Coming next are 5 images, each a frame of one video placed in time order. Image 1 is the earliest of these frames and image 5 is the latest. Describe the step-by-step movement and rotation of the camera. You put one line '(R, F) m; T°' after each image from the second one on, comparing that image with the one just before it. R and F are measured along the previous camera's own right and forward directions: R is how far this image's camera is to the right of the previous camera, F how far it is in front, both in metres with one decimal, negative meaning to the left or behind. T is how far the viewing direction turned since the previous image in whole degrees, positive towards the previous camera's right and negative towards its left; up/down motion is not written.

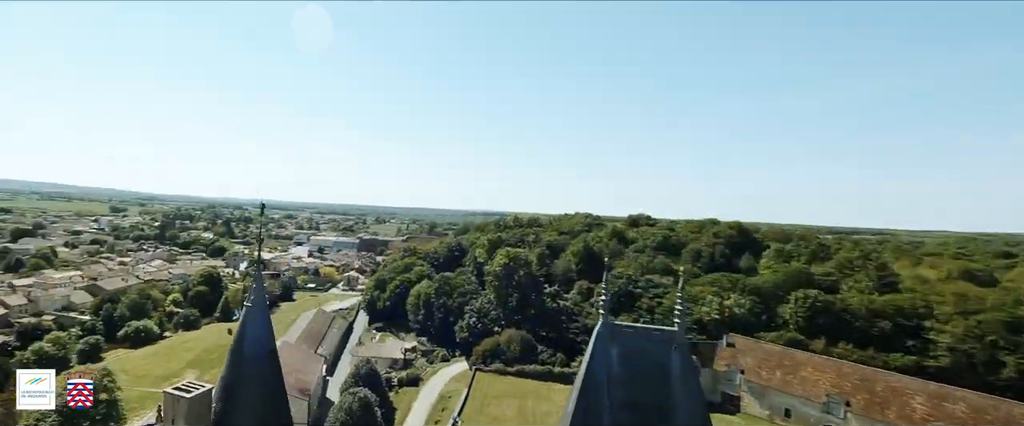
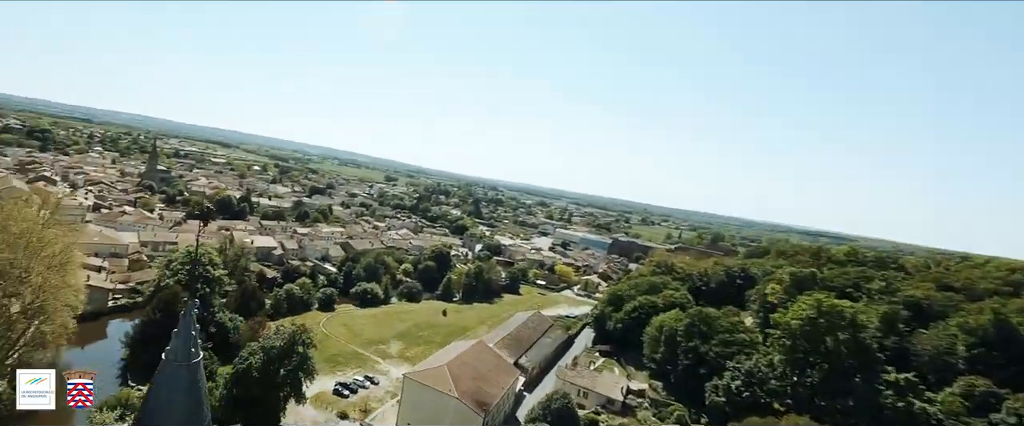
(-1.3, +14.4) m; -32°
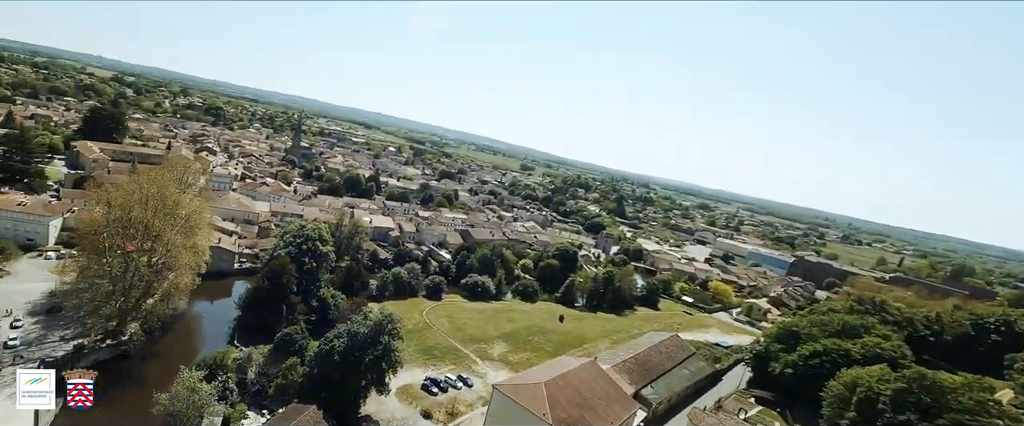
(+2.6, +6.4) m; -20°
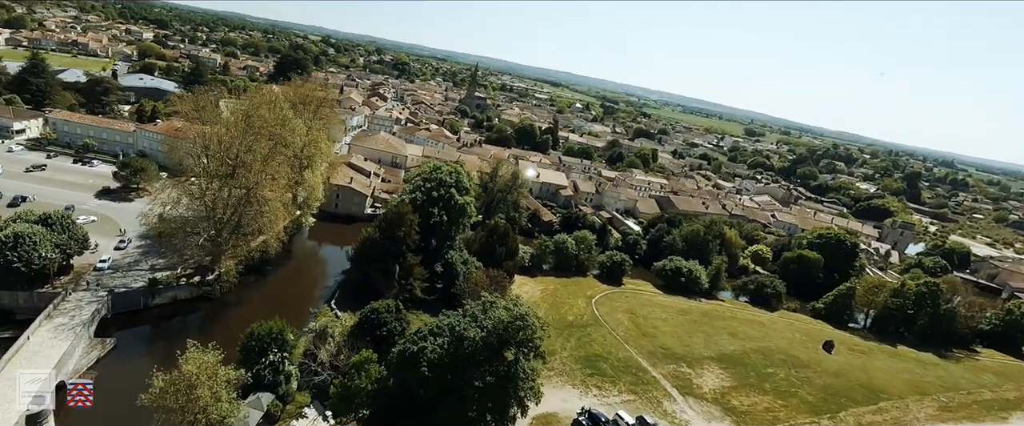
(-0.4, +11.8) m; -25°
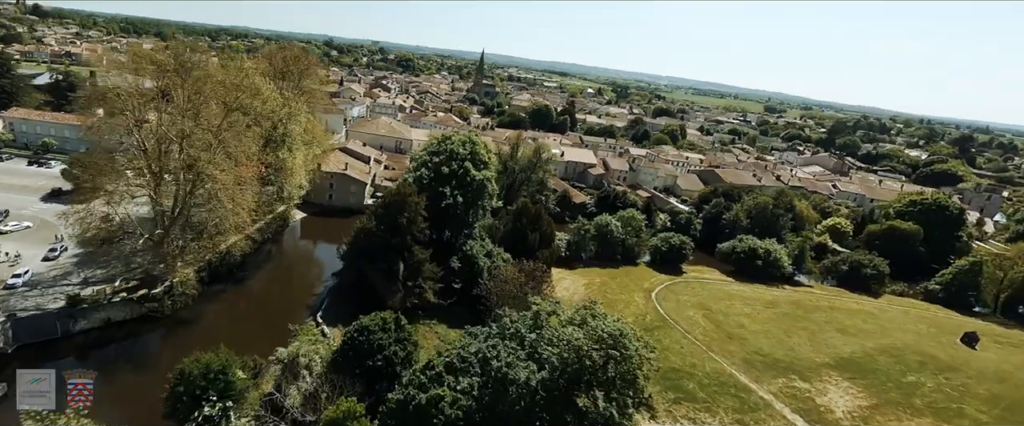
(-0.9, +4.9) m; -1°
